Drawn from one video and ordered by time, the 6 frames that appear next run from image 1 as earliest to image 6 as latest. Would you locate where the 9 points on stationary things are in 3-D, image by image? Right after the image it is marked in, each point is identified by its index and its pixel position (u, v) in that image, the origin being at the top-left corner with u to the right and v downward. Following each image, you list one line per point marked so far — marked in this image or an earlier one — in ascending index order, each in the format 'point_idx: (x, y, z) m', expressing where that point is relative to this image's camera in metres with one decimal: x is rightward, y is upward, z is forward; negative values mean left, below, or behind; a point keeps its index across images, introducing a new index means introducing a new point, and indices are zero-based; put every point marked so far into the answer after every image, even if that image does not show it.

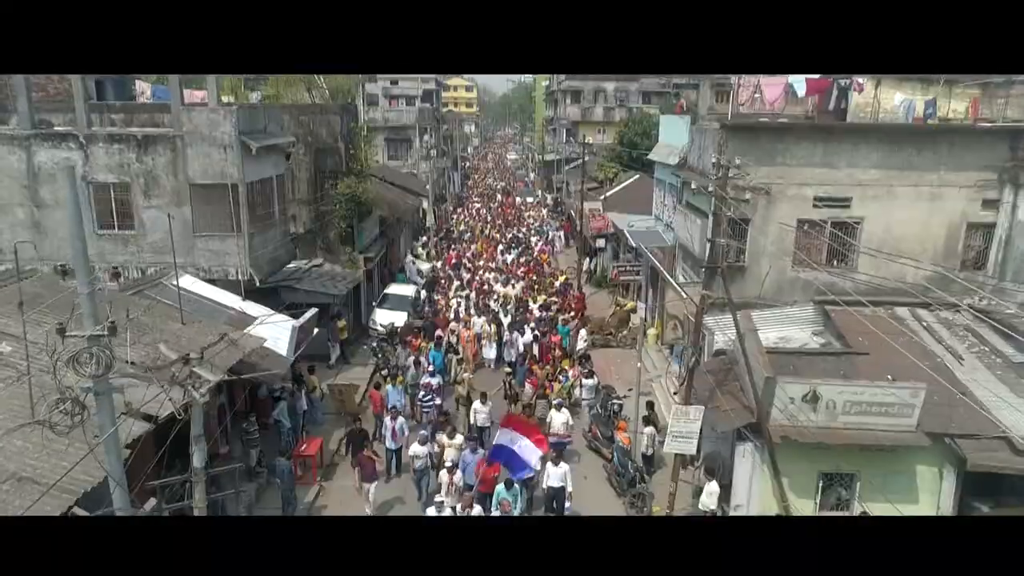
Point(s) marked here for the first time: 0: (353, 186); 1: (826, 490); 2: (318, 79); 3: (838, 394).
0: (-3.6, +2.4, +16.1) m
1: (+3.6, -2.3, +8.2) m
2: (-4.5, +5.0, +16.8) m
3: (+3.5, -1.1, +7.7) m
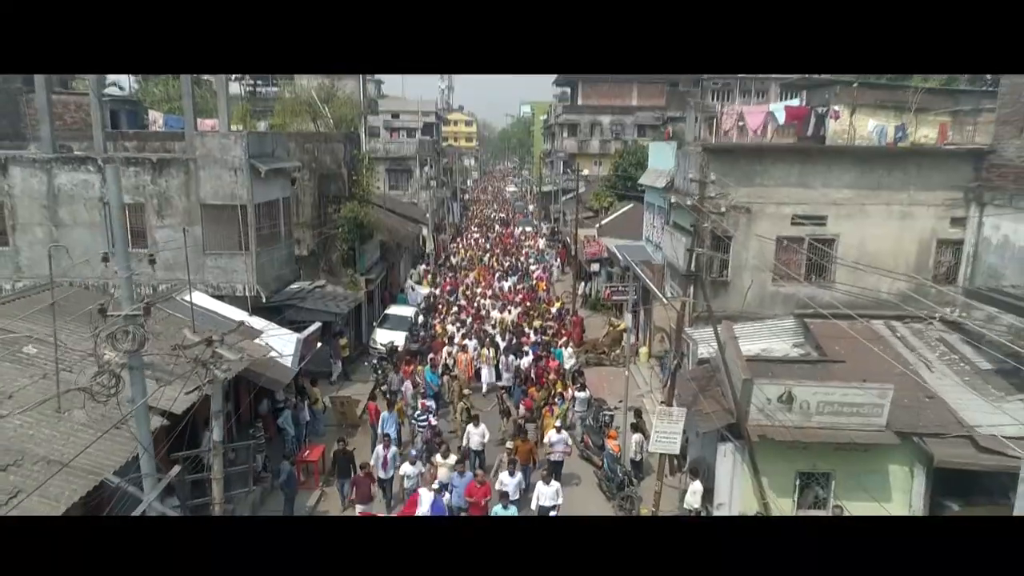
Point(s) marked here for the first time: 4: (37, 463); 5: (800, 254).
0: (-3.7, +1.9, +16.7) m
1: (+3.5, -2.4, +8.6) m
2: (-4.6, +4.5, +17.6) m
3: (+3.4, -1.2, +8.2) m
4: (-4.0, -1.5, +5.9) m
5: (+4.4, +0.5, +11.1) m
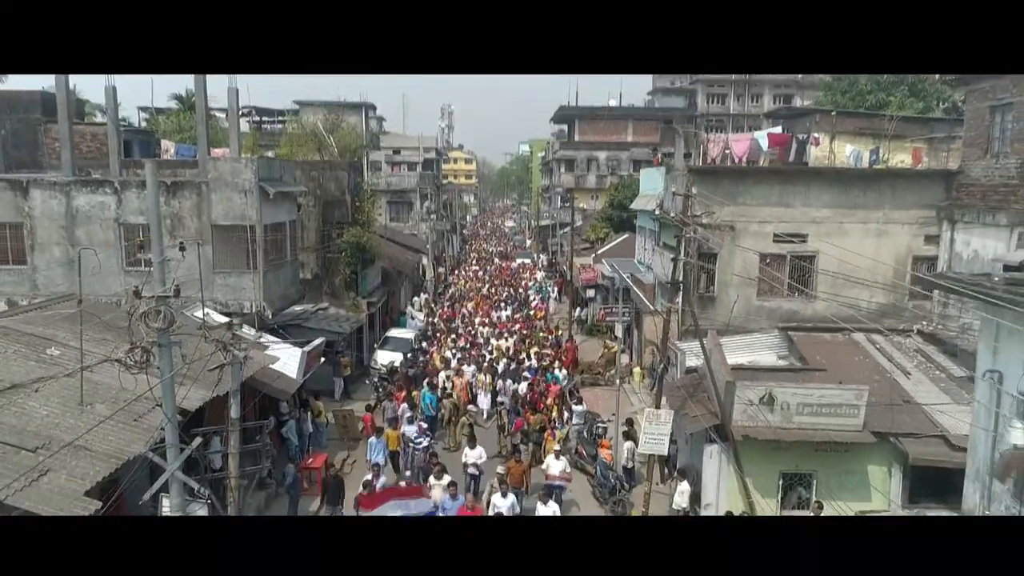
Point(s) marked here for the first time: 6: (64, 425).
0: (-3.7, +1.3, +17.3) m
1: (+3.5, -2.5, +9.0) m
2: (-4.7, +3.9, +18.3) m
3: (+3.4, -1.3, +8.6) m
4: (-4.0, -1.4, +6.4) m
5: (+4.4, +0.3, +11.6) m
6: (-4.2, -1.3, +6.6) m
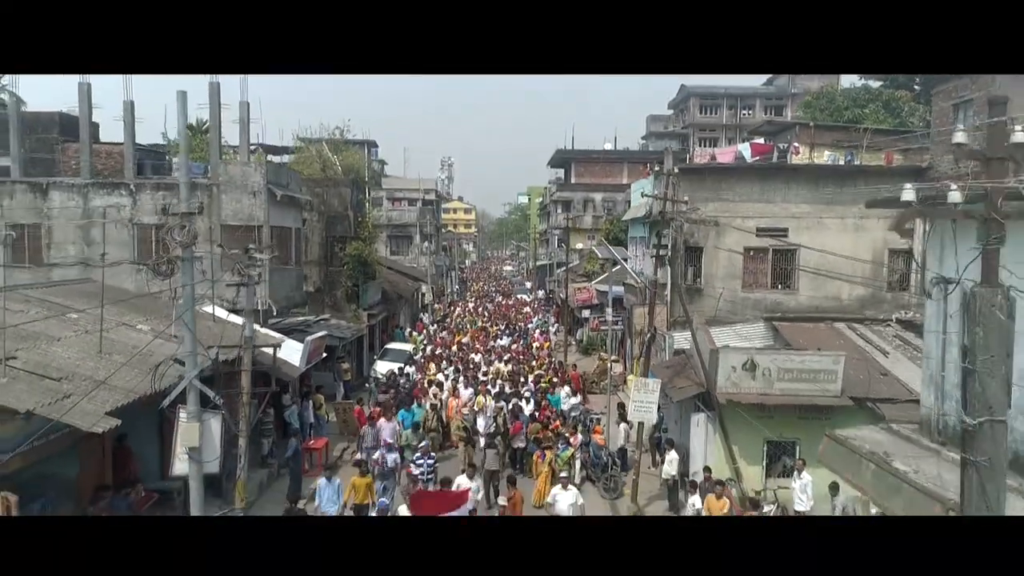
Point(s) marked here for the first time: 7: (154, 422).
0: (-3.8, +1.0, +17.9) m
1: (+3.4, -2.2, +9.3) m
2: (-4.8, +3.5, +19.1) m
3: (+3.3, -0.9, +9.0) m
4: (-4.1, -0.9, +6.8) m
5: (+4.3, +0.4, +12.2) m
6: (-4.2, -0.8, +7.1) m
7: (-4.4, -1.6, +8.6) m
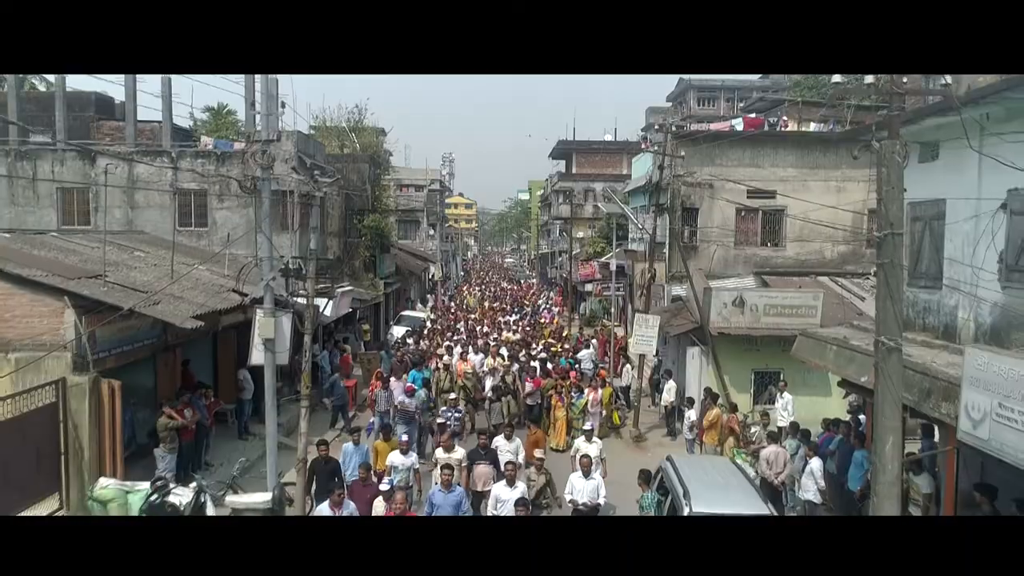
0: (-3.6, +1.8, +19.0) m
1: (+3.6, -1.4, +10.5) m
2: (-4.6, +4.3, +20.2) m
3: (+3.5, -0.2, +10.2) m
4: (-3.9, -0.1, +7.9) m
5: (+4.5, +1.2, +13.3) m
6: (-4.0, 0.0, +8.2) m
7: (-4.2, -0.8, +9.7) m
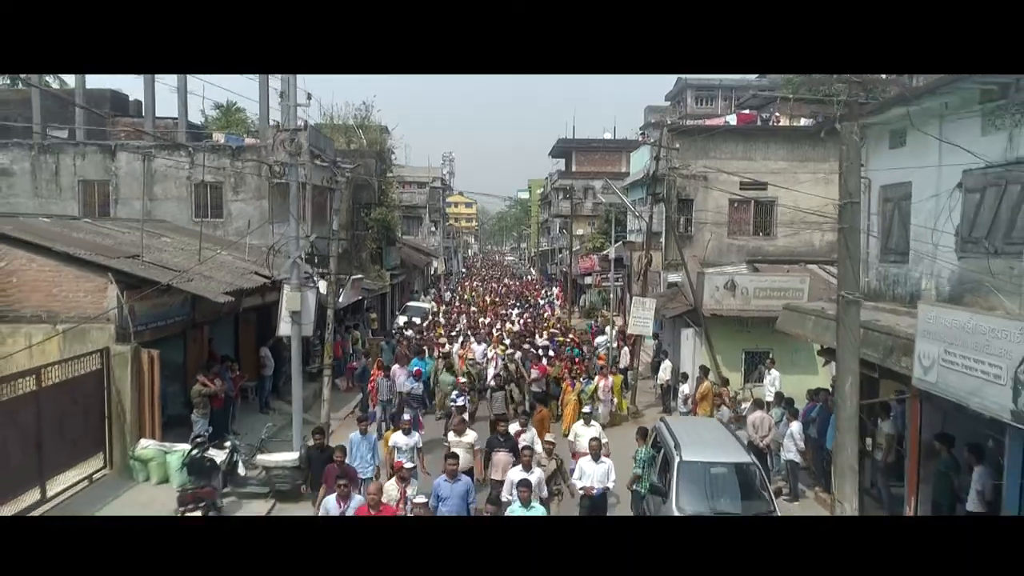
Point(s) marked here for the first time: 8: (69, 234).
0: (-3.5, +2.0, +19.7) m
1: (+3.7, -1.2, +11.1) m
2: (-4.5, +4.5, +20.9) m
3: (+3.6, +0.1, +10.8) m
4: (-3.8, +0.1, +8.5) m
5: (+4.6, +1.4, +13.9) m
6: (-4.0, +0.2, +8.8) m
7: (-4.1, -0.6, +10.3) m
8: (-5.3, +0.6, +8.5) m
